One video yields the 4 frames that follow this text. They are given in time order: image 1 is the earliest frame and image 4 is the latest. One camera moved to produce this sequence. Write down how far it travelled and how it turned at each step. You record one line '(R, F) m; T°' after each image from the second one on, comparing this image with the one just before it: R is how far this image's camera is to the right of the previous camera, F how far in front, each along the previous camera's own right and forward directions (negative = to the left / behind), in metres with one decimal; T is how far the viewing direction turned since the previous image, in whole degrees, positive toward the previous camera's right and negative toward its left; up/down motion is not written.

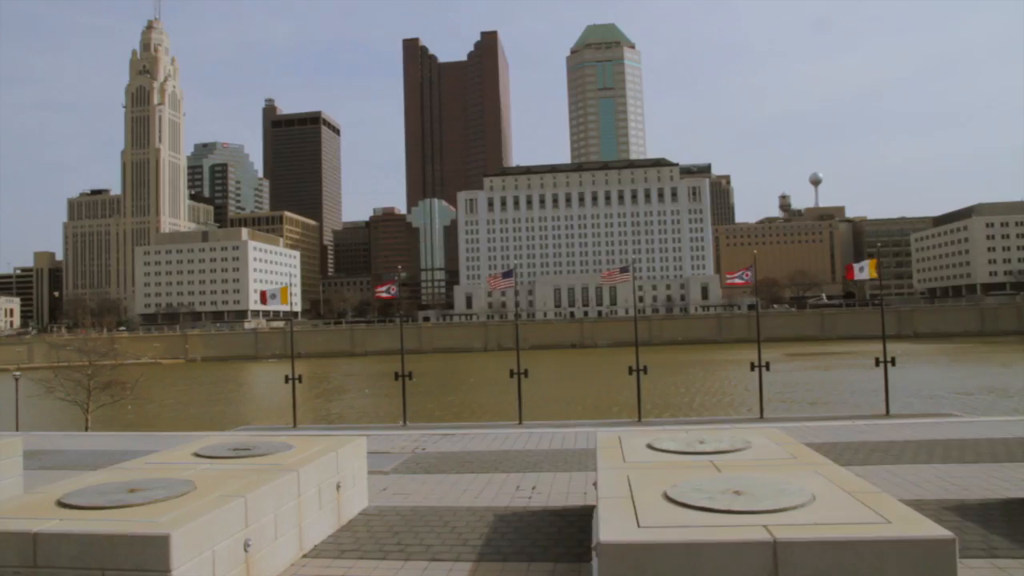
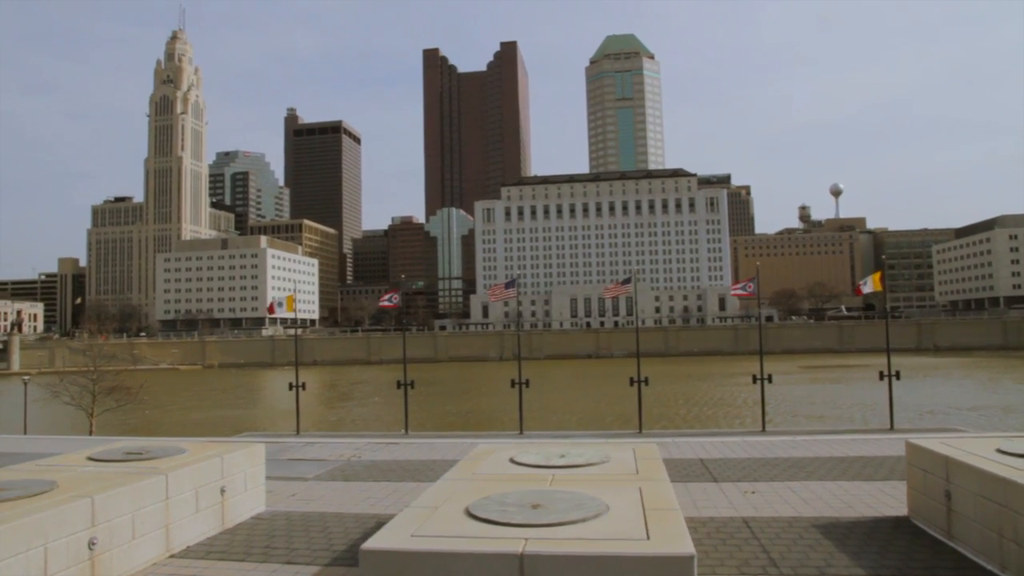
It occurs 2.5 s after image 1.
(+1.7, -0.2) m; -1°
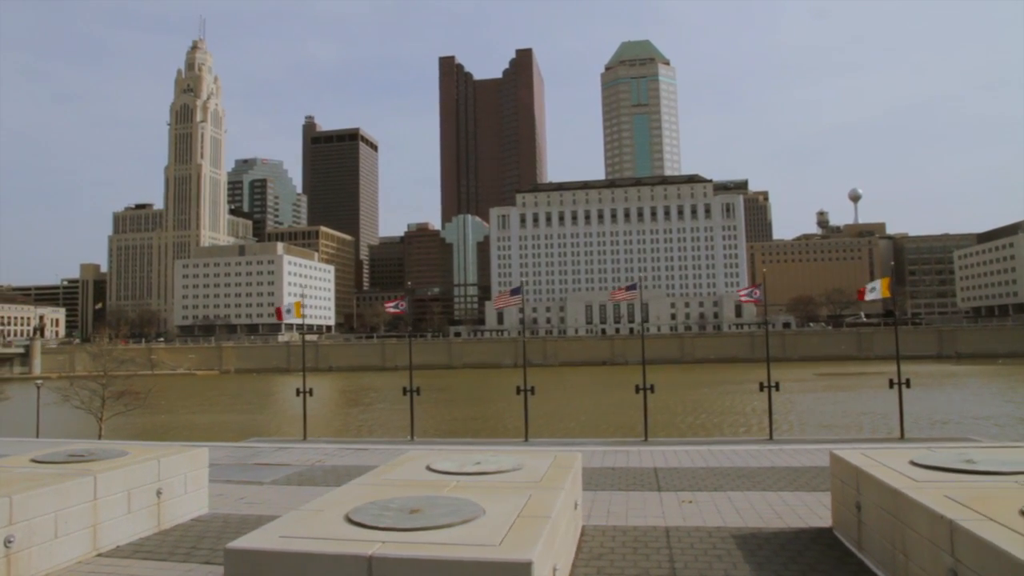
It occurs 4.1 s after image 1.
(+1.1, -0.2) m; -1°
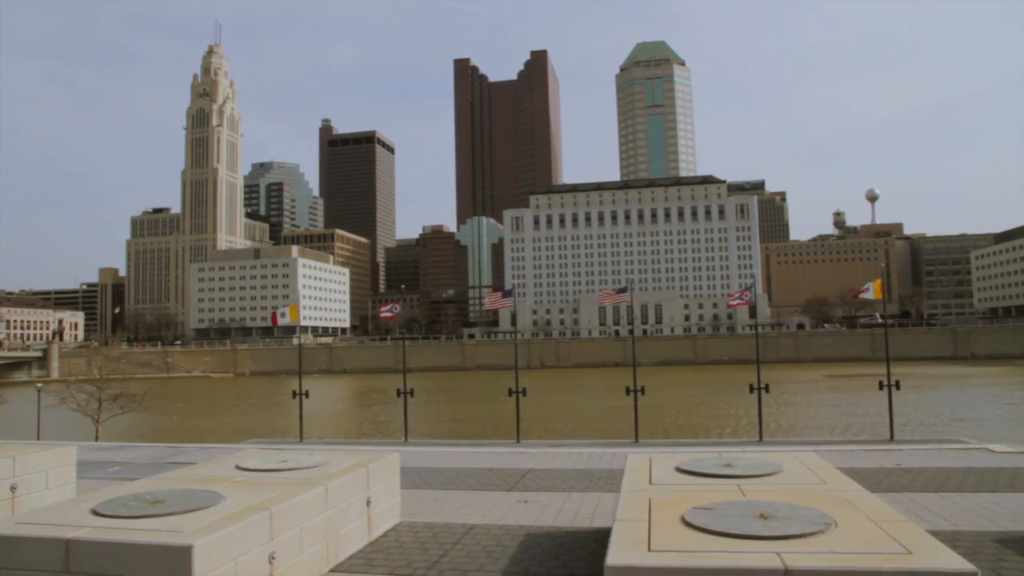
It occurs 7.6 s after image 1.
(+2.6, -0.6) m; -1°
